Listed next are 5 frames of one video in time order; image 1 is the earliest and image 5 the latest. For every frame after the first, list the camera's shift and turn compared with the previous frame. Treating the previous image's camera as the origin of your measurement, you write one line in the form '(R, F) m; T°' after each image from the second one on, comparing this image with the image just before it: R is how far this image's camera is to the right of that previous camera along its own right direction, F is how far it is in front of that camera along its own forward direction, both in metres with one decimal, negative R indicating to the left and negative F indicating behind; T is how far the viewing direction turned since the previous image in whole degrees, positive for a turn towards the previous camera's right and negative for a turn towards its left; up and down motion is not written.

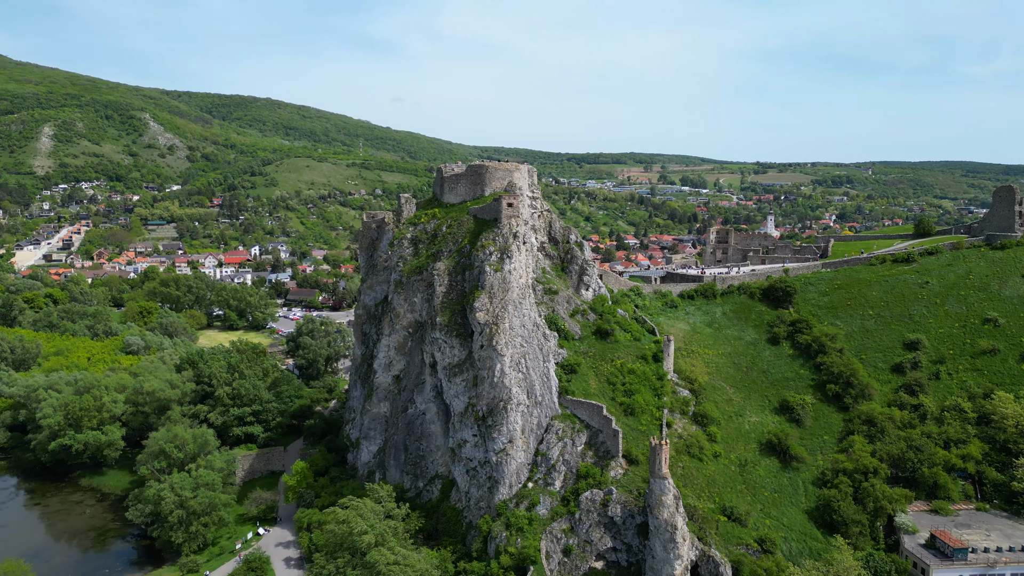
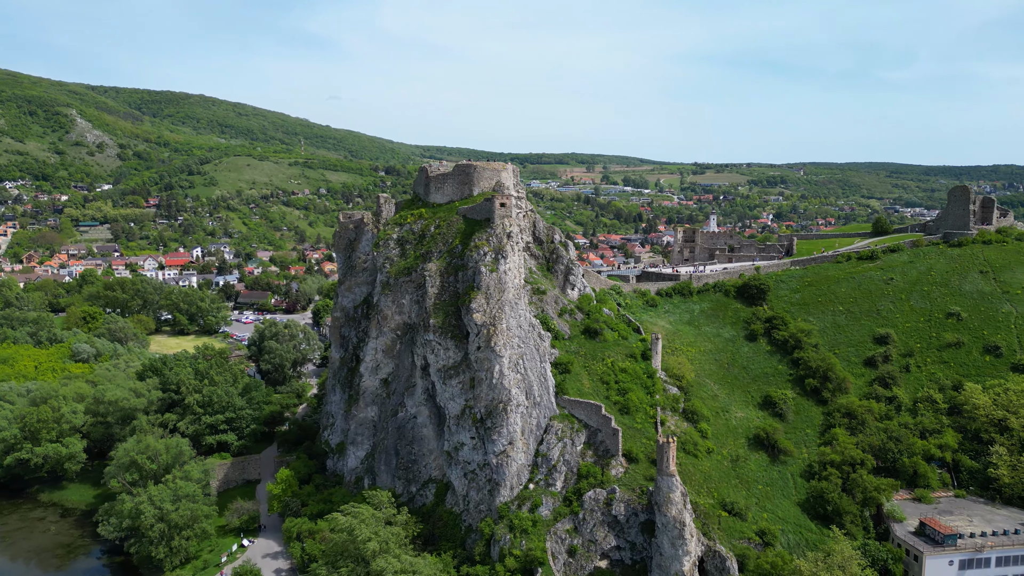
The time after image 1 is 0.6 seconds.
(-2.4, +0.3) m; +5°
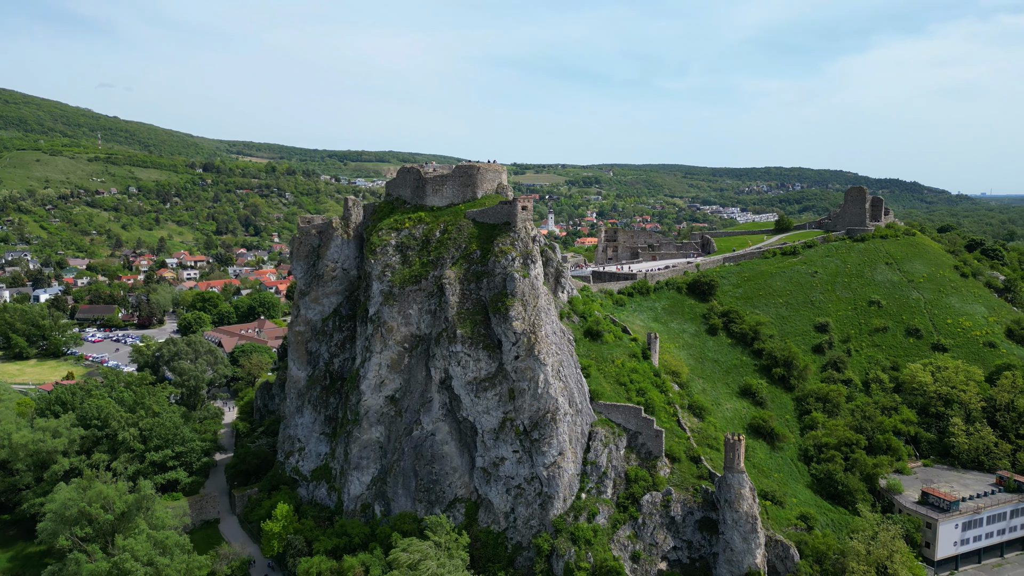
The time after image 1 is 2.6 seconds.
(-9.0, +2.3) m; +14°
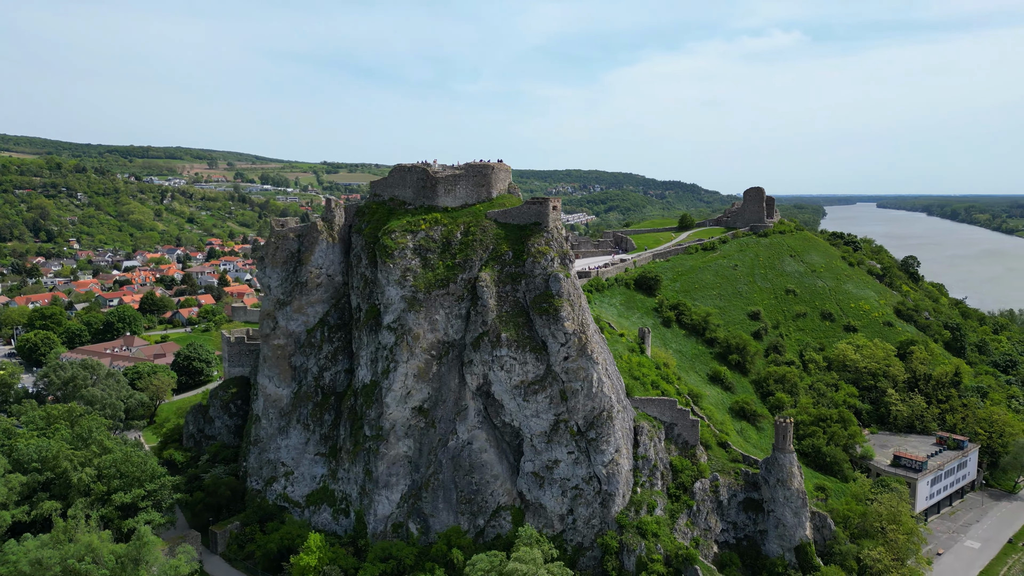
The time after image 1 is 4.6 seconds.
(-9.7, +1.7) m; +15°
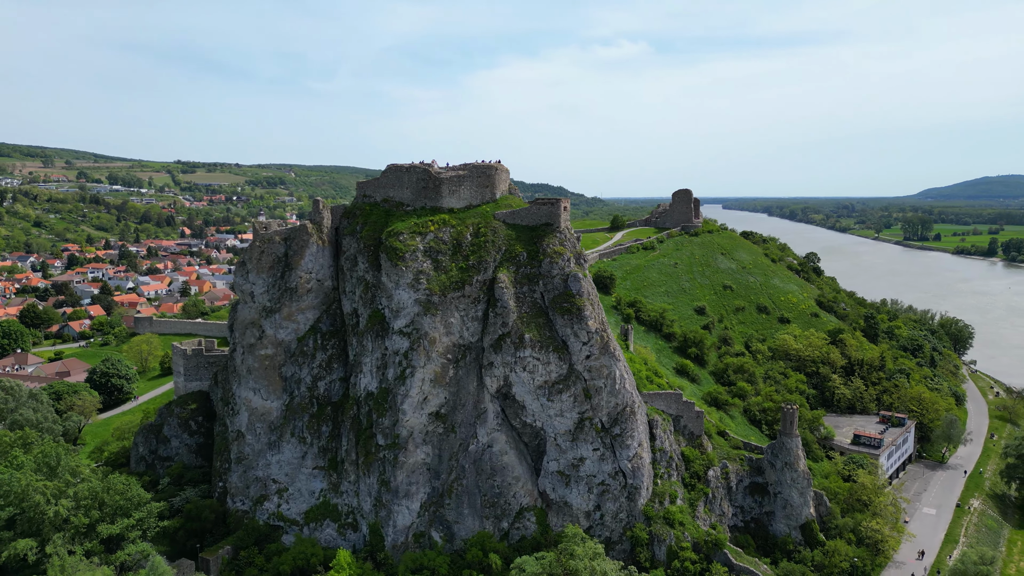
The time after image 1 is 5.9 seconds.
(-6.3, +0.6) m; +10°
